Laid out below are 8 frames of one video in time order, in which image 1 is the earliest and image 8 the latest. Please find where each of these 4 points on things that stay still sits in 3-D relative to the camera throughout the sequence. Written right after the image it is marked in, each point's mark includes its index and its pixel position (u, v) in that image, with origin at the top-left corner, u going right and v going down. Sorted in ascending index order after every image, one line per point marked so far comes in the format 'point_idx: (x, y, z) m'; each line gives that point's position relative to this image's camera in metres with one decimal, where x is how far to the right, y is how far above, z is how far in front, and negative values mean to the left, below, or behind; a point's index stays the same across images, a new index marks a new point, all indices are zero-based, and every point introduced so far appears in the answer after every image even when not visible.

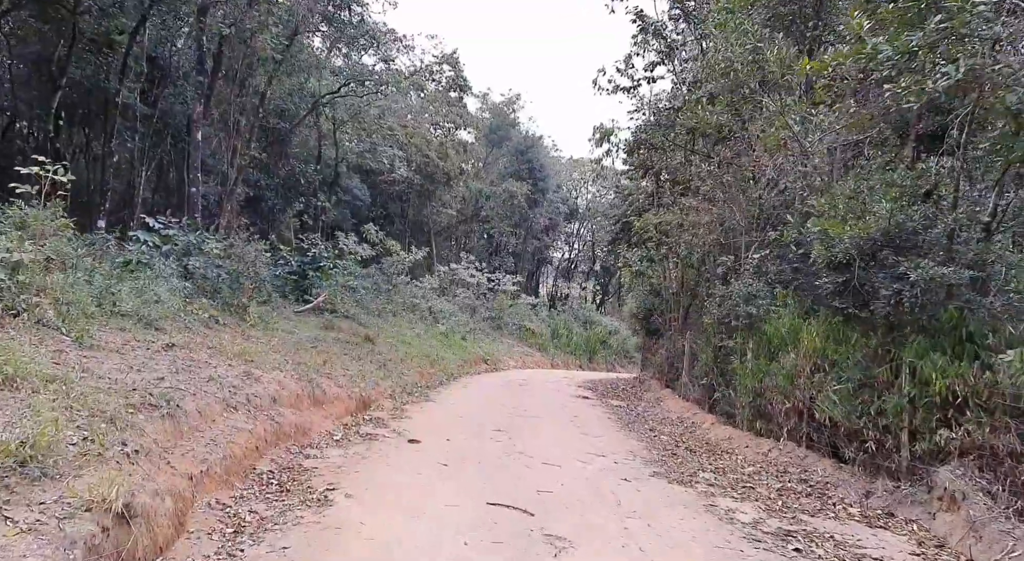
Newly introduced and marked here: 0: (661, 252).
0: (+3.3, +0.6, +19.1) m
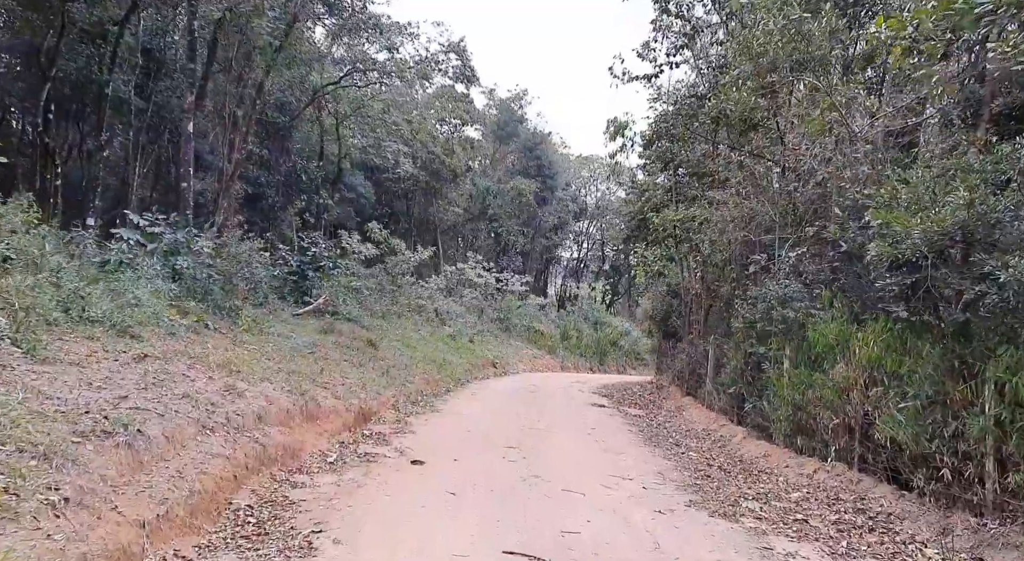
0: (+3.5, +0.6, +18.0) m
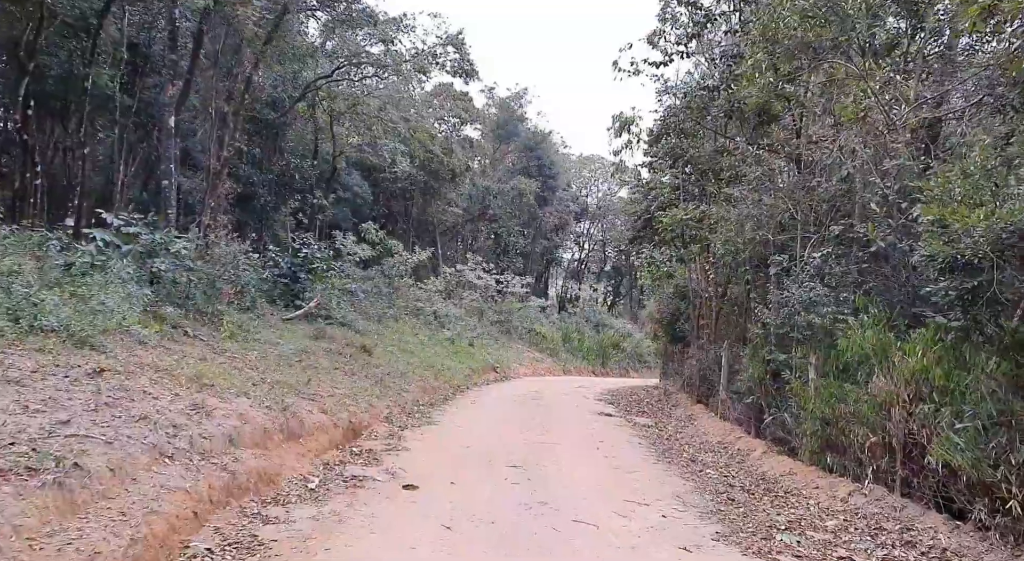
0: (+3.6, +0.6, +17.1) m
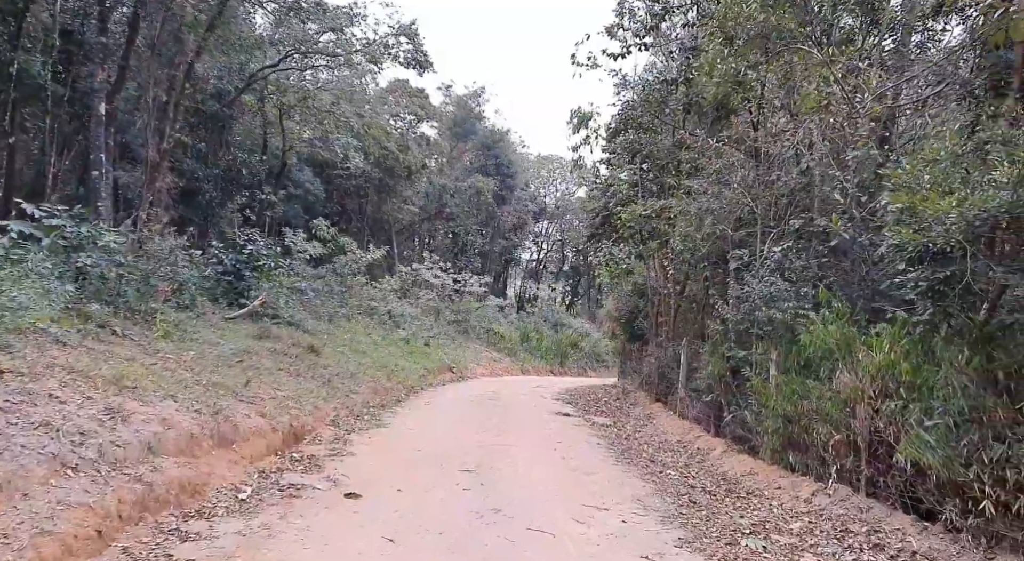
0: (+2.7, +0.6, +16.7) m
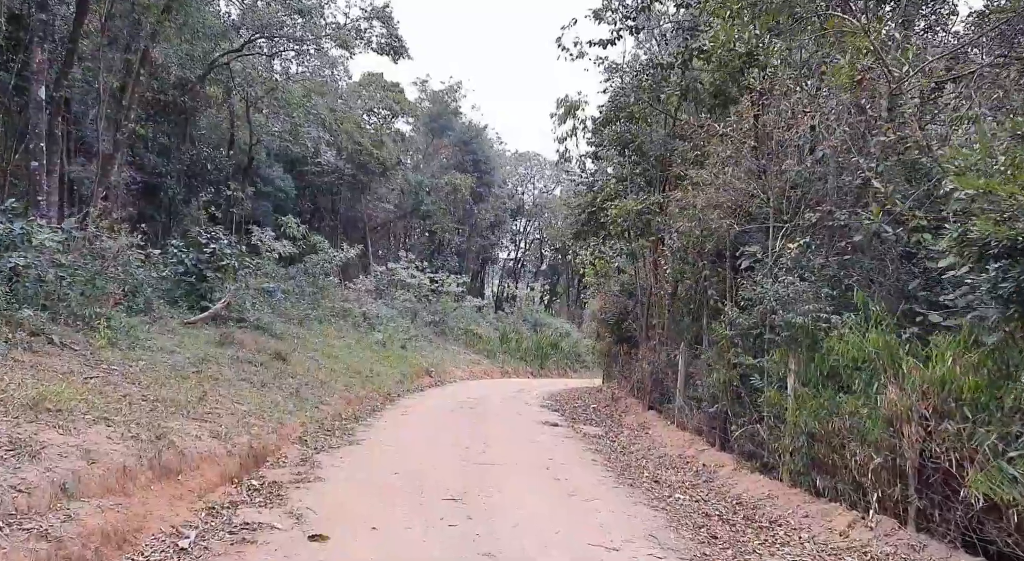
0: (+2.4, +0.6, +15.7) m
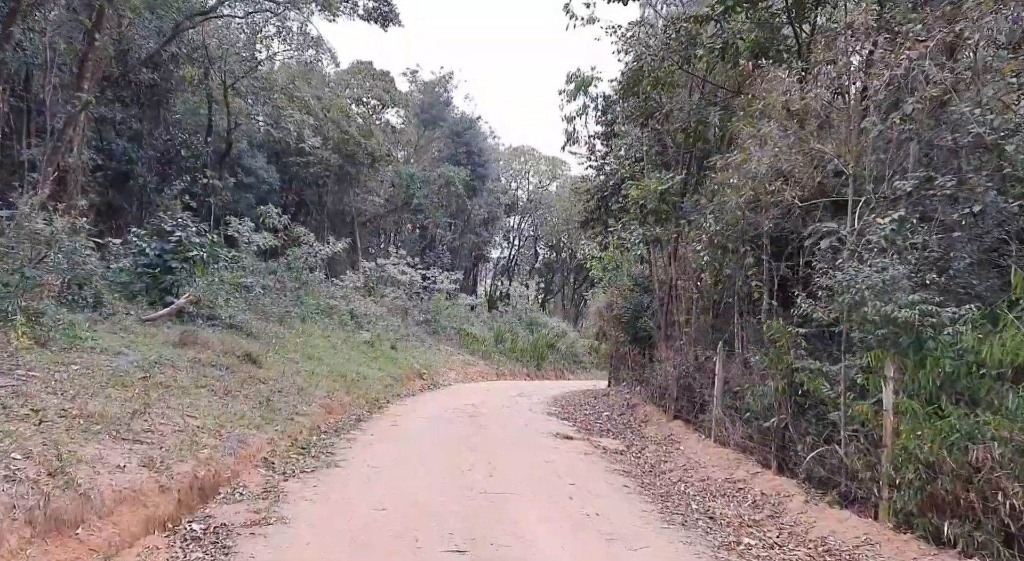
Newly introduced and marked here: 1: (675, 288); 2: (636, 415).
0: (+2.5, +0.8, +13.7) m
1: (+2.6, -0.1, +14.4) m
2: (+2.2, -2.4, +15.7) m
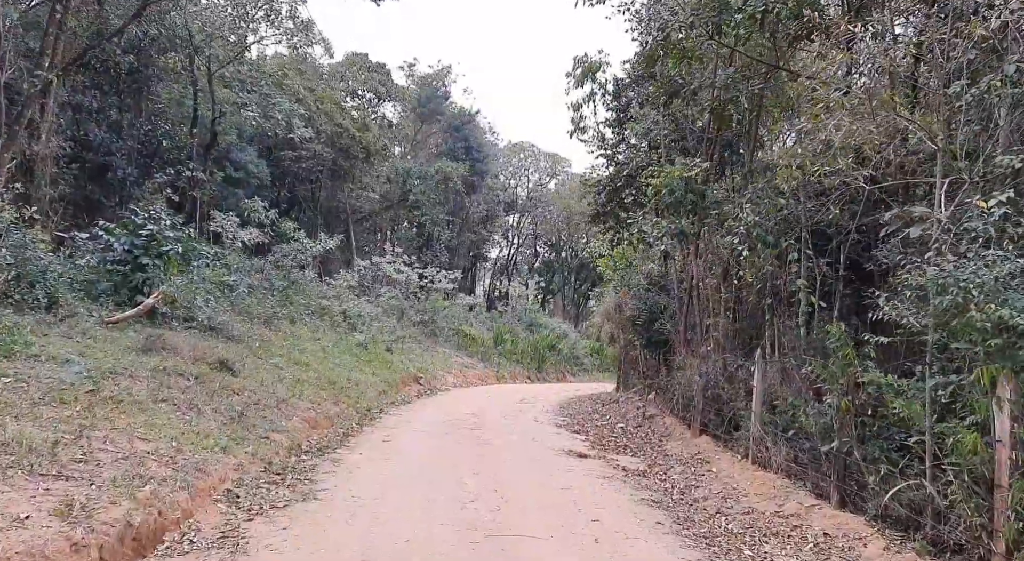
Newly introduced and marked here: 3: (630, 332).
0: (+2.6, +0.8, +12.2) m
1: (+2.7, -0.1, +13.0) m
2: (+2.2, -2.3, +14.2) m
3: (+2.4, -1.0, +17.9) m
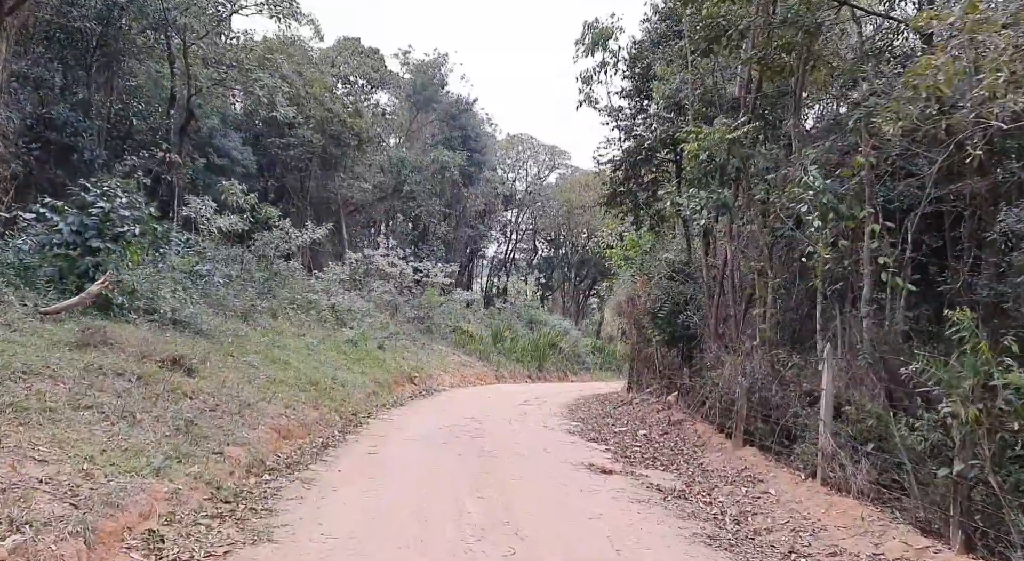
0: (+2.7, +1.0, +10.2) m
1: (+2.8, +0.1, +11.0) m
2: (+2.3, -2.1, +12.2) m
3: (+2.5, -0.8, +15.9) m
